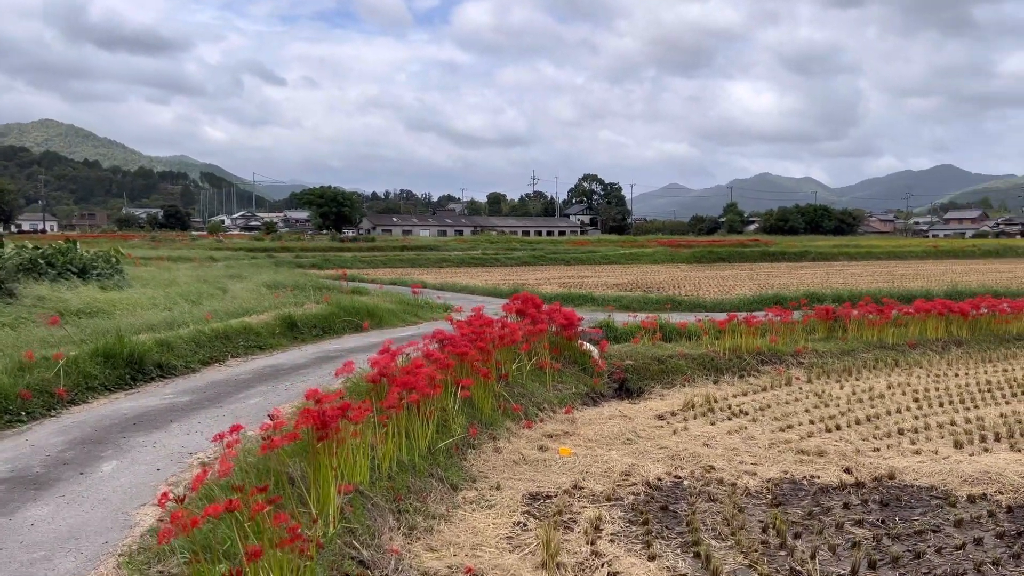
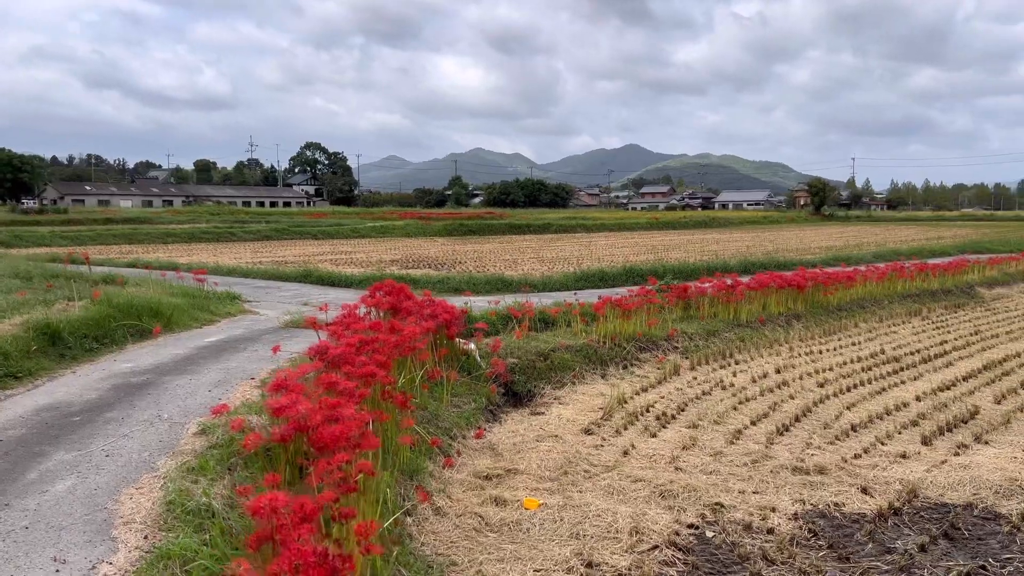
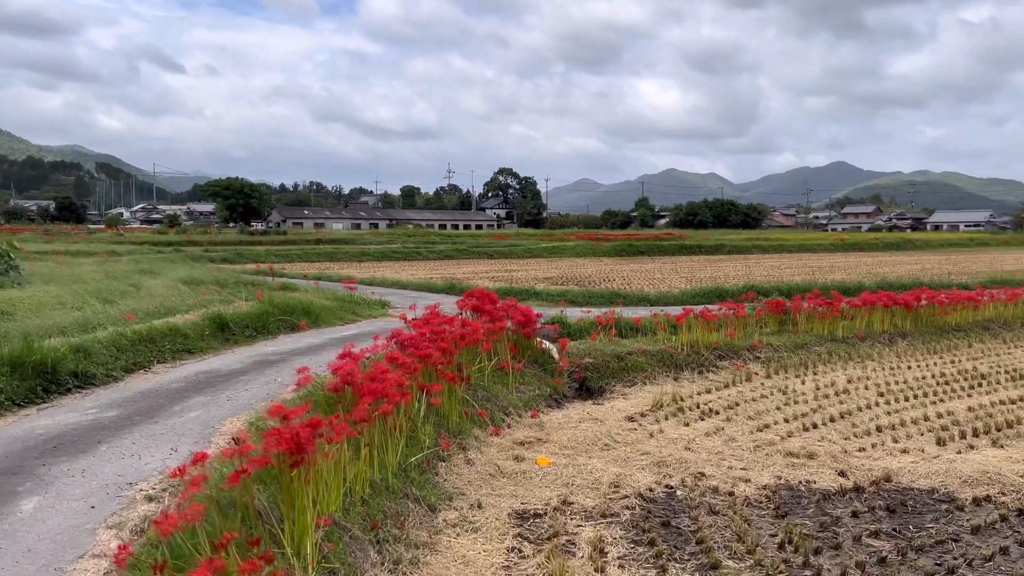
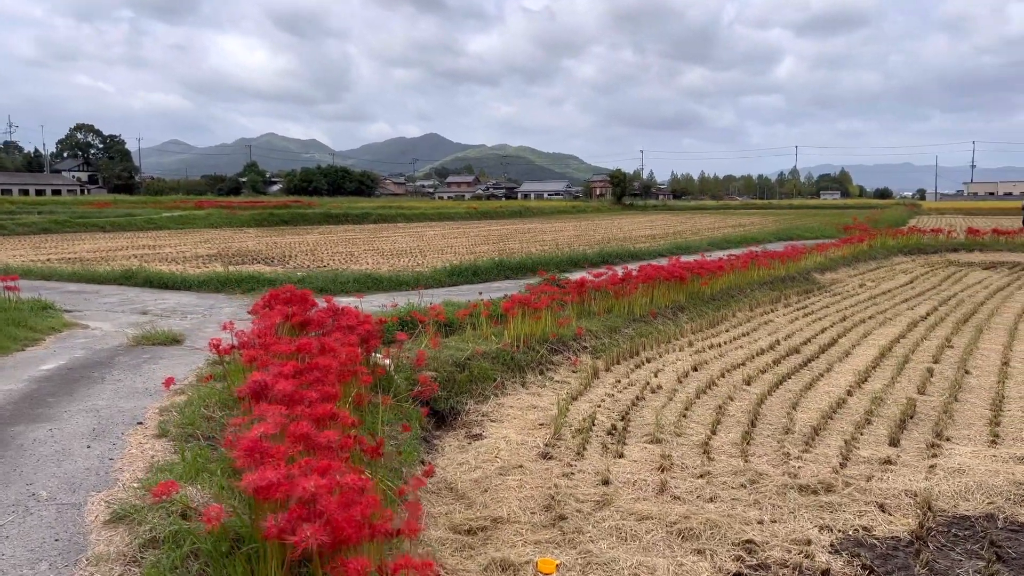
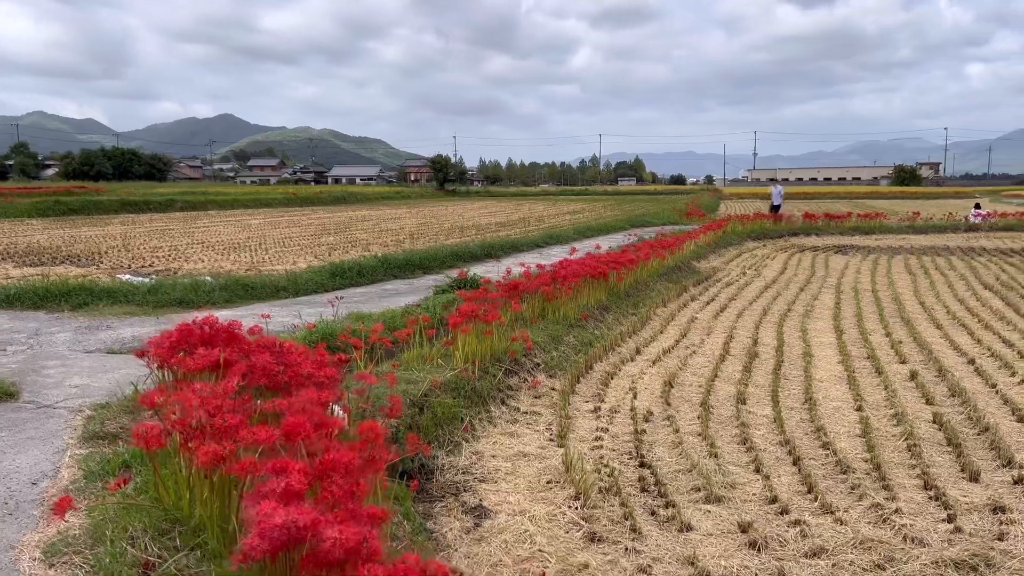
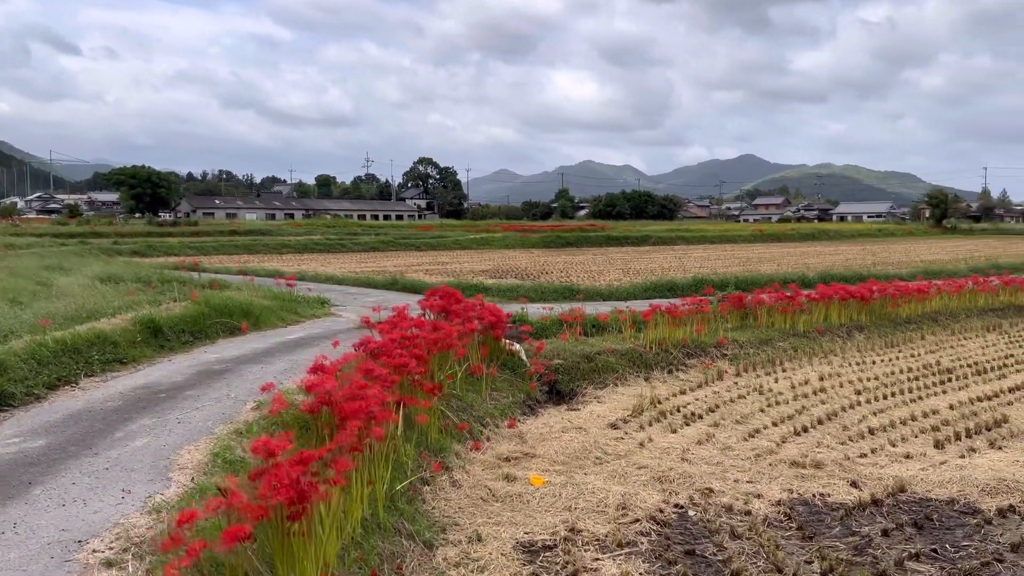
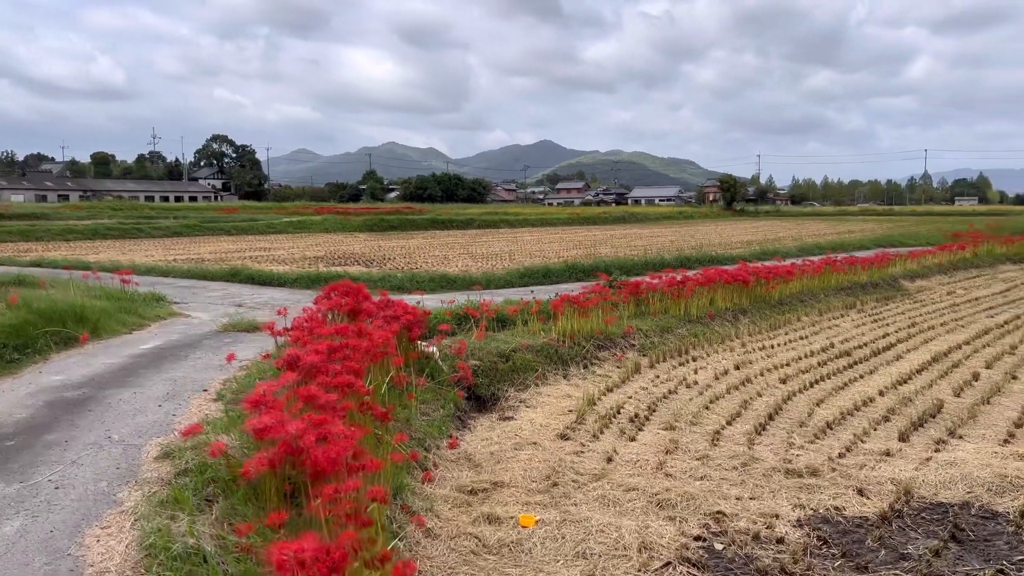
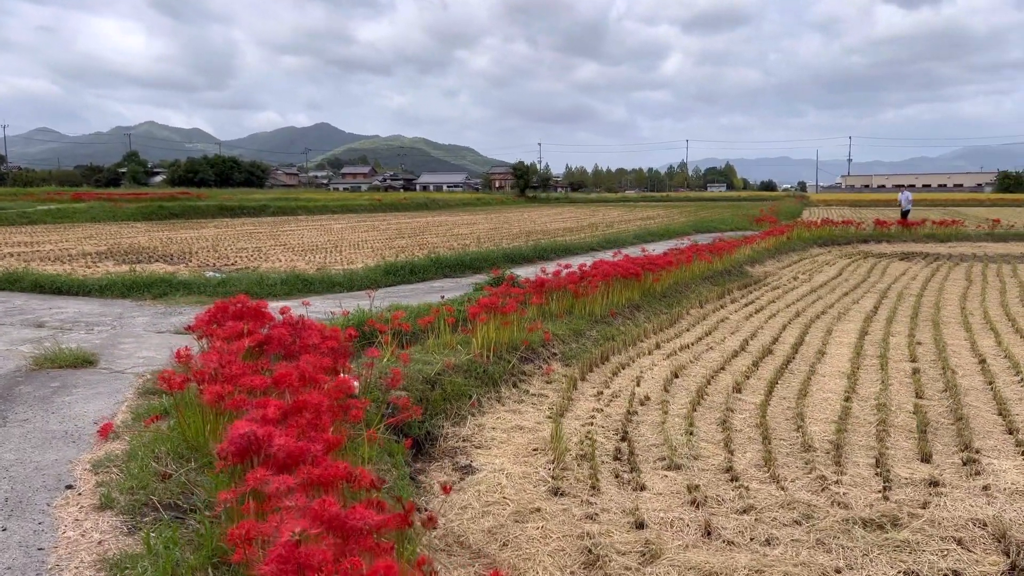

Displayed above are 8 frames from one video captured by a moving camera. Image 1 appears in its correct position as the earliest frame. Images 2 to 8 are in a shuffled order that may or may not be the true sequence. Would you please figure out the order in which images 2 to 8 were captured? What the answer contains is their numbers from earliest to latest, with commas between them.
3, 6, 2, 7, 4, 8, 5
